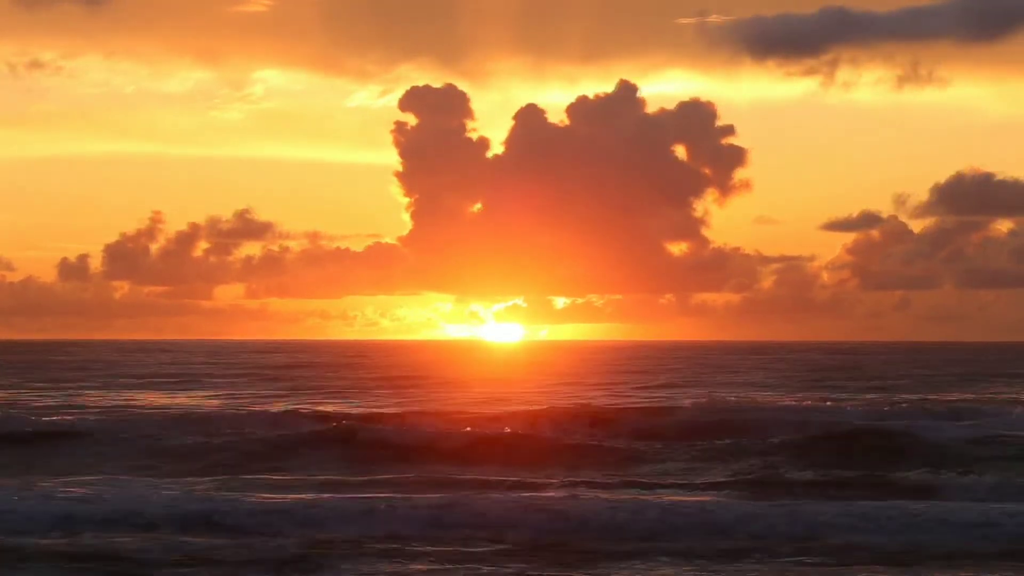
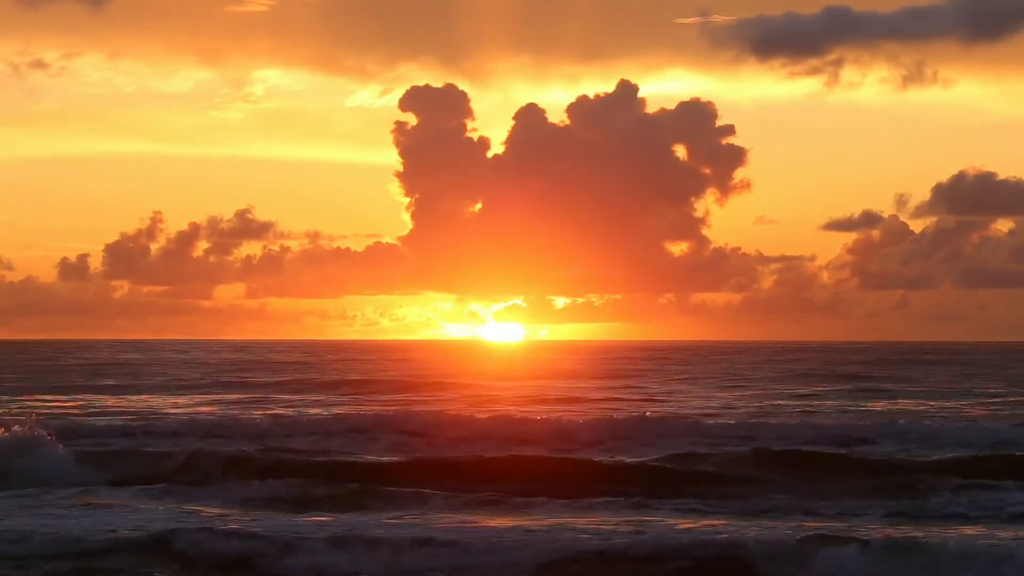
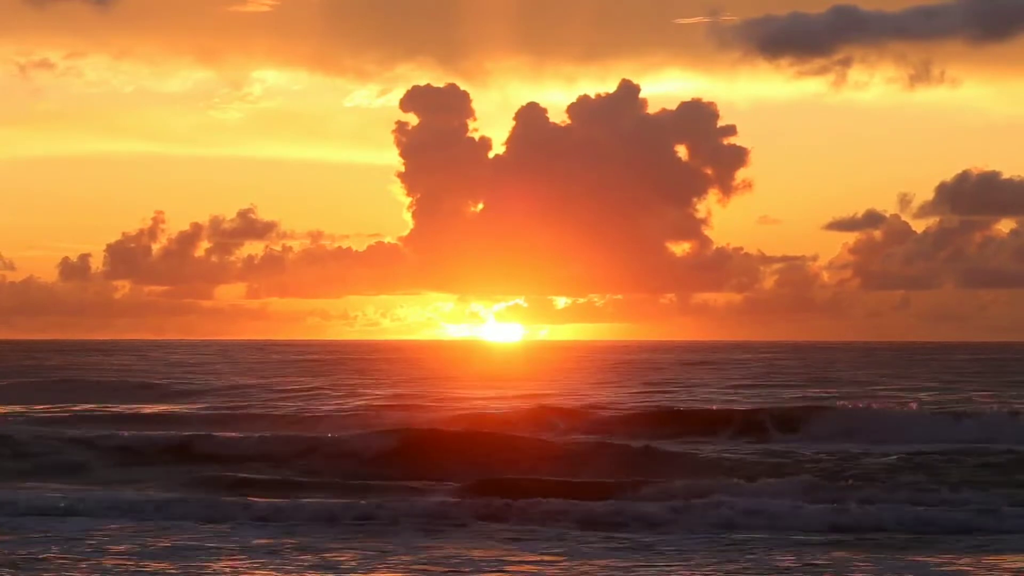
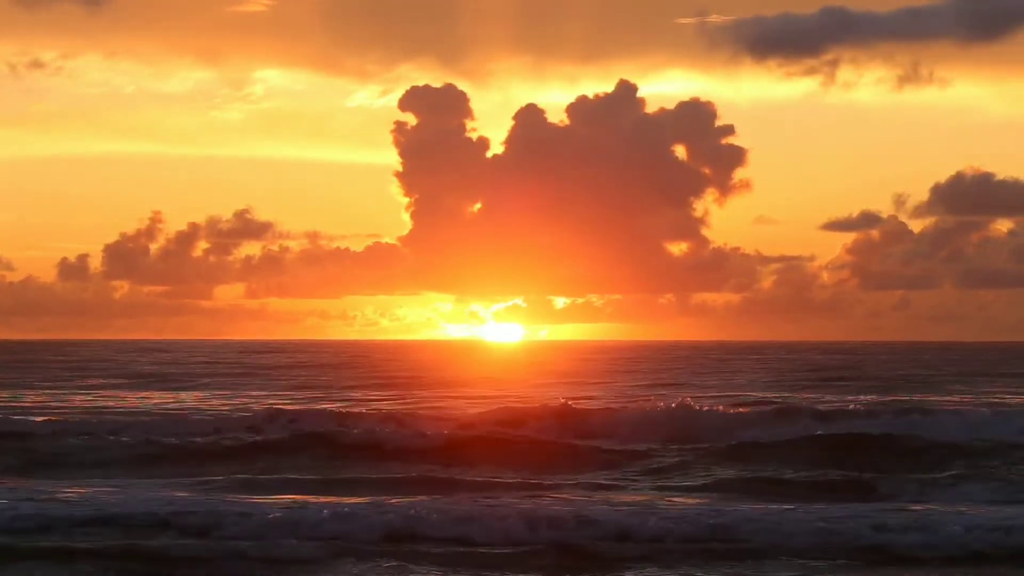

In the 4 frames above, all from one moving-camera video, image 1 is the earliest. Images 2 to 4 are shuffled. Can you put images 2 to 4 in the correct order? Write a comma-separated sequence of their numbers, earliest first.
4, 2, 3
